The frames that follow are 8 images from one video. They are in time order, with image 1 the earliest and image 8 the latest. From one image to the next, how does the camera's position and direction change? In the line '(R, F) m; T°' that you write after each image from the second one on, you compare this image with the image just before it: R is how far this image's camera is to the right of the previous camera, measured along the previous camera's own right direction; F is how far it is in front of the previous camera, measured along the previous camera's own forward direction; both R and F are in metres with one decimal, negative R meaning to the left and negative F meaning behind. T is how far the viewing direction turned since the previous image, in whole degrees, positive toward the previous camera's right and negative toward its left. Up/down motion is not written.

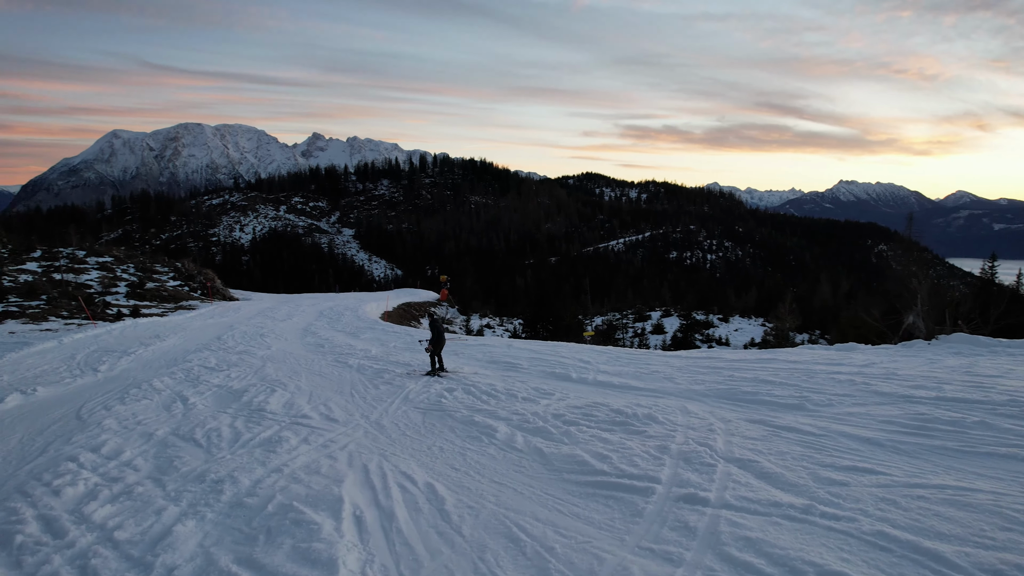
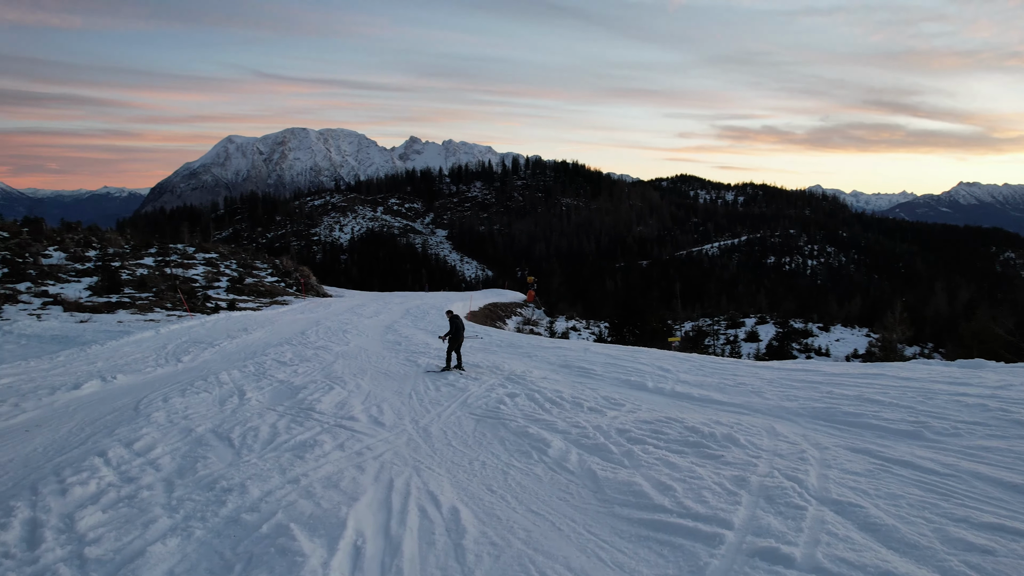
(+0.2, +0.7) m; -7°
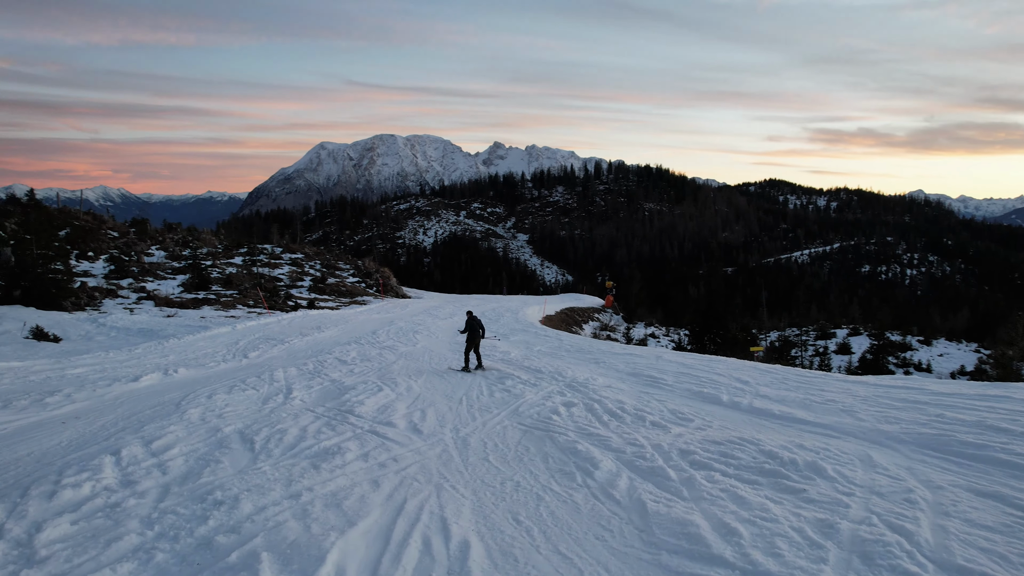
(+0.2, +0.7) m; -7°
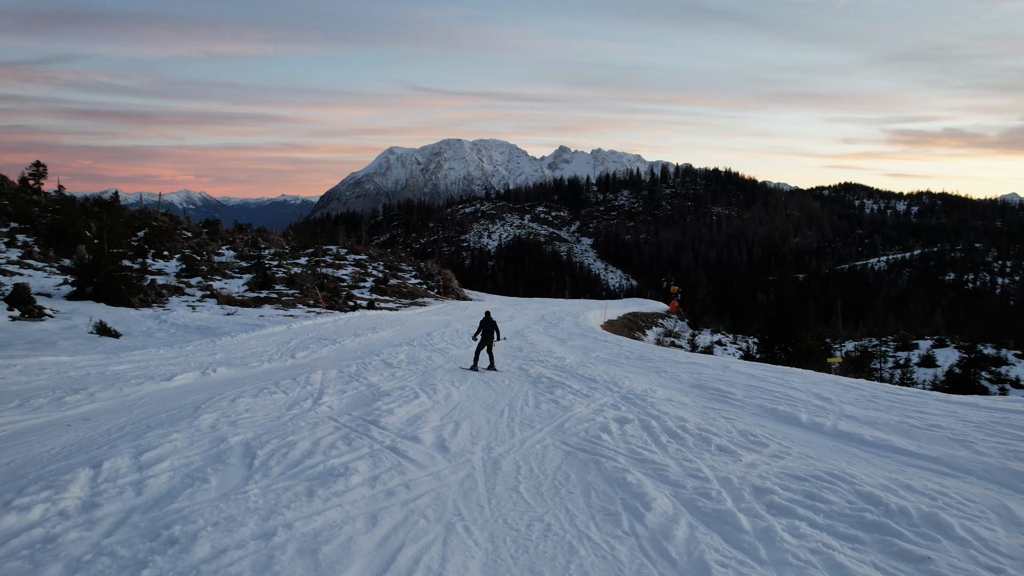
(+0.2, +0.8) m; -5°
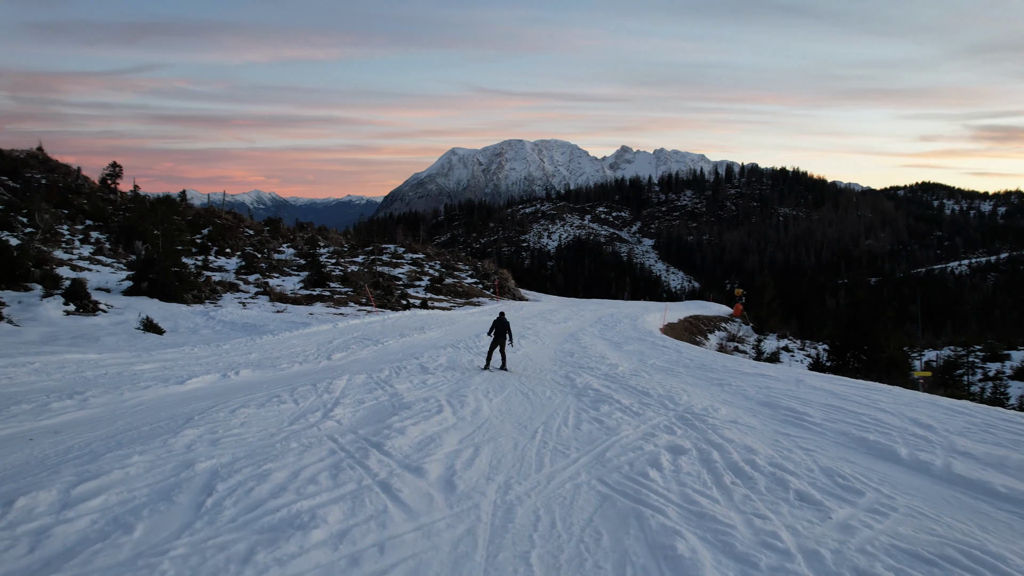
(+0.2, +1.1) m; -5°
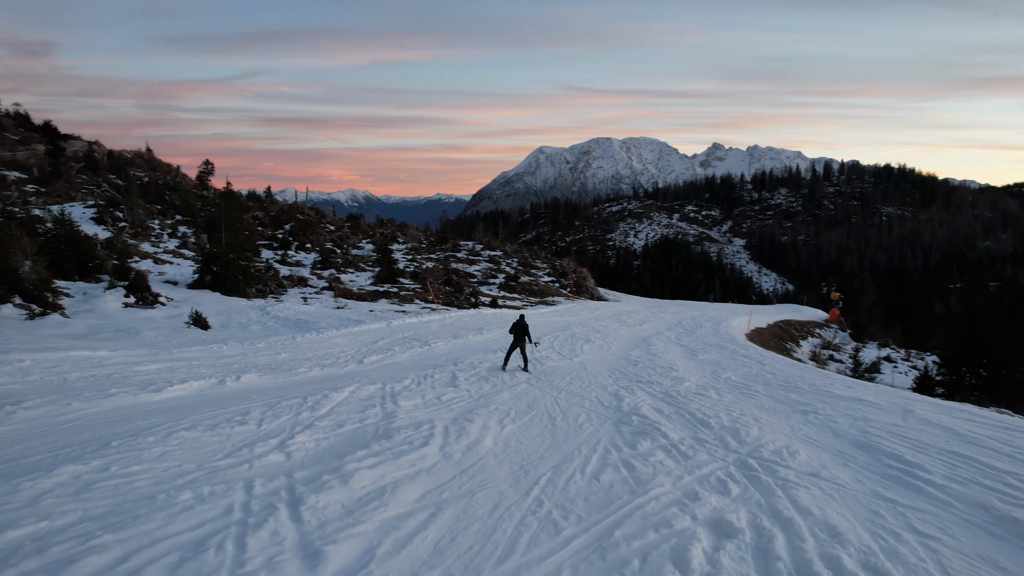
(+0.6, +1.6) m; -7°
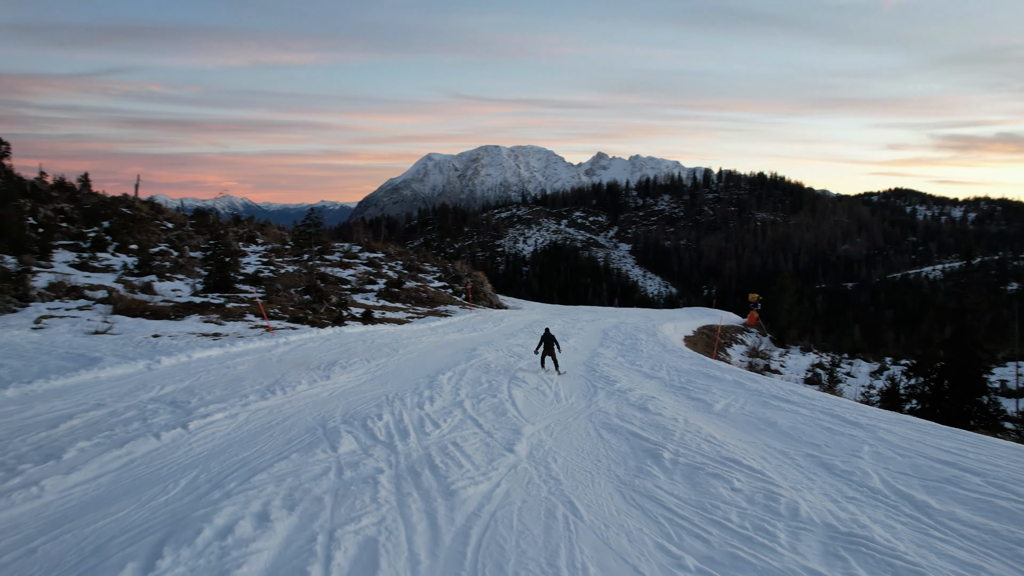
(+0.2, +8.7) m; +9°
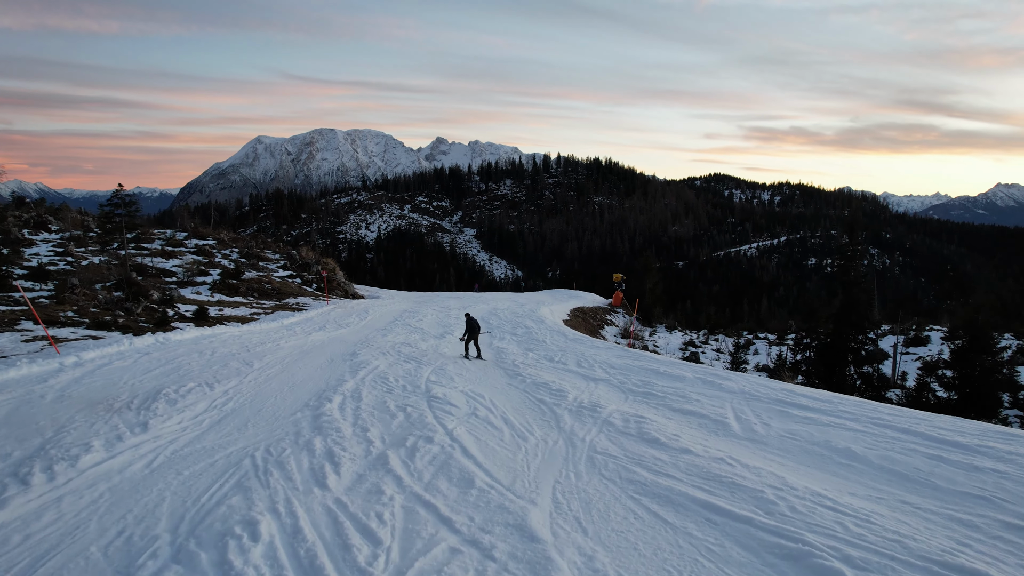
(-0.9, +3.8) m; +13°
